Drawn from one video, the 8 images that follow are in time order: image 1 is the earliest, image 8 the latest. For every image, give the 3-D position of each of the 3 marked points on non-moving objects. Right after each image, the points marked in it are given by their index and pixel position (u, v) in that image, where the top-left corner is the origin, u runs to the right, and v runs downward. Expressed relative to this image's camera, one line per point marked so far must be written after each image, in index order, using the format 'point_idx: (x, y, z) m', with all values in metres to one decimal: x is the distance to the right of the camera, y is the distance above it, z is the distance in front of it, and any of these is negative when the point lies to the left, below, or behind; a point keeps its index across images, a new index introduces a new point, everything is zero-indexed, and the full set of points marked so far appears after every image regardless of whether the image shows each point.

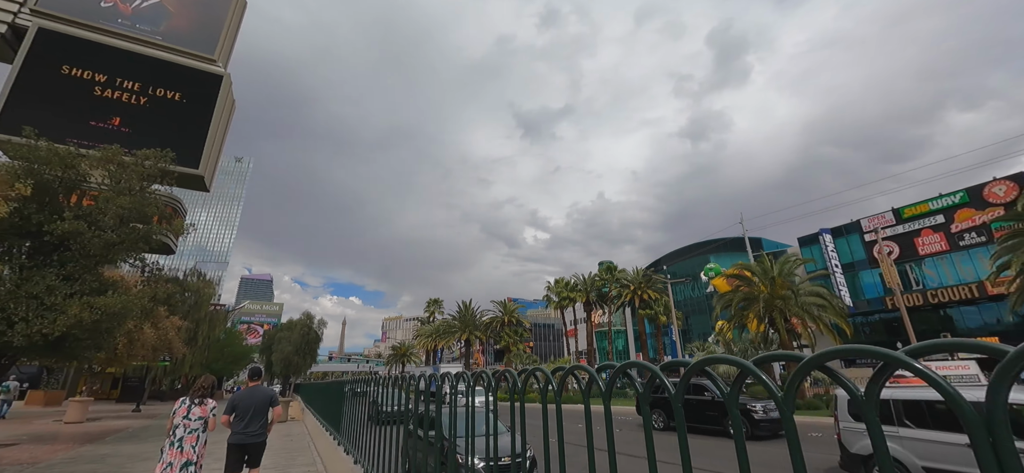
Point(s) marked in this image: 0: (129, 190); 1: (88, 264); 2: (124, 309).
0: (-14.0, +1.7, +15.0) m
1: (-14.1, -0.9, +13.7) m
2: (-12.9, -2.4, +13.5) m
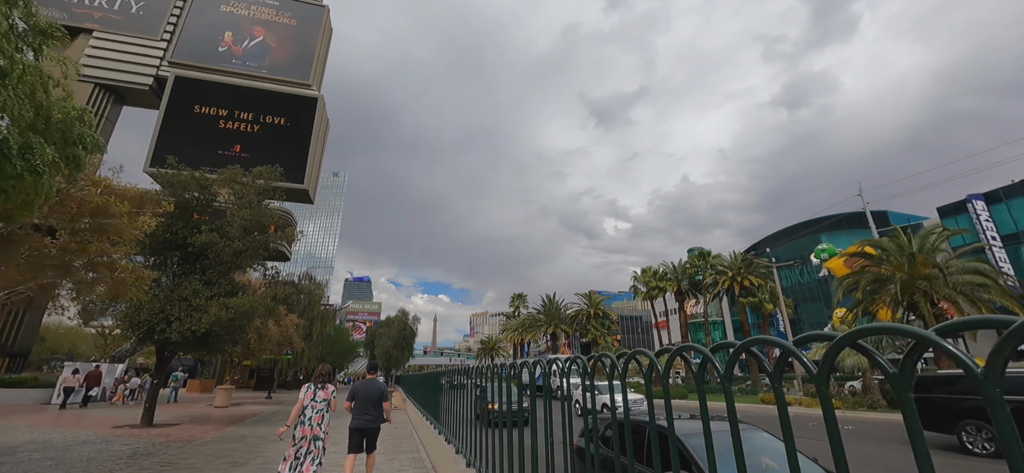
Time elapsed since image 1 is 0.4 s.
0: (-10.8, +1.4, +16.9) m
1: (-11.0, -1.3, +15.6) m
2: (-9.8, -2.7, +15.3) m
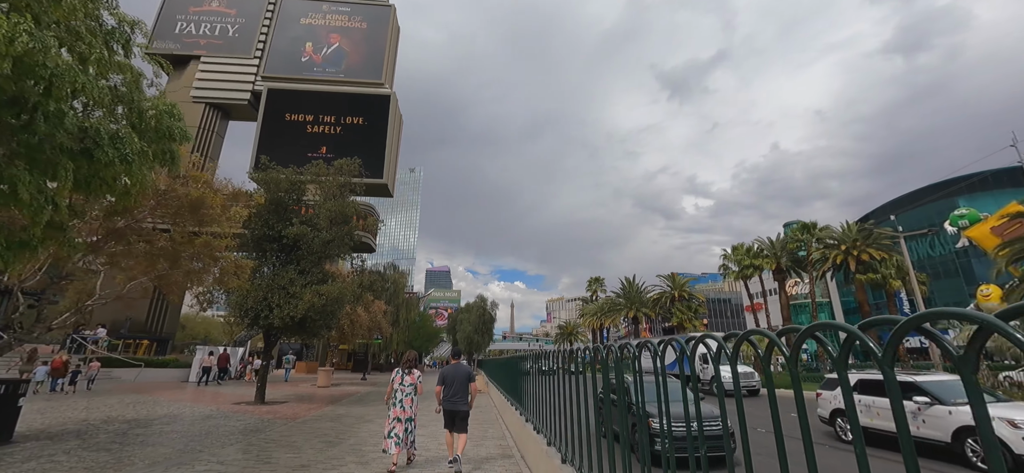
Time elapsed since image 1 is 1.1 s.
0: (-7.7, +1.8, +17.7) m
1: (-8.0, -0.9, +16.5) m
2: (-6.8, -2.3, +16.0) m
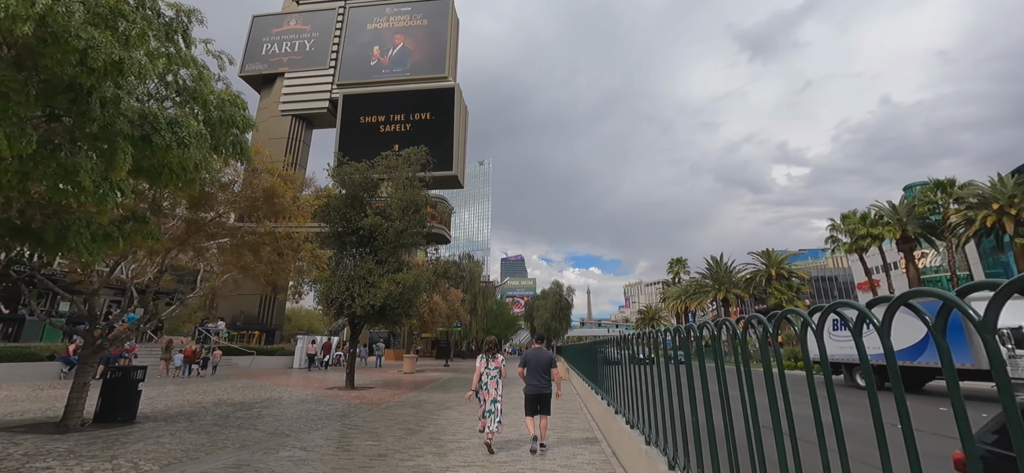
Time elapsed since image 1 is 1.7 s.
0: (-4.7, +2.2, +17.8) m
1: (-5.0, -0.5, +16.8) m
2: (-3.8, -1.8, +16.1) m
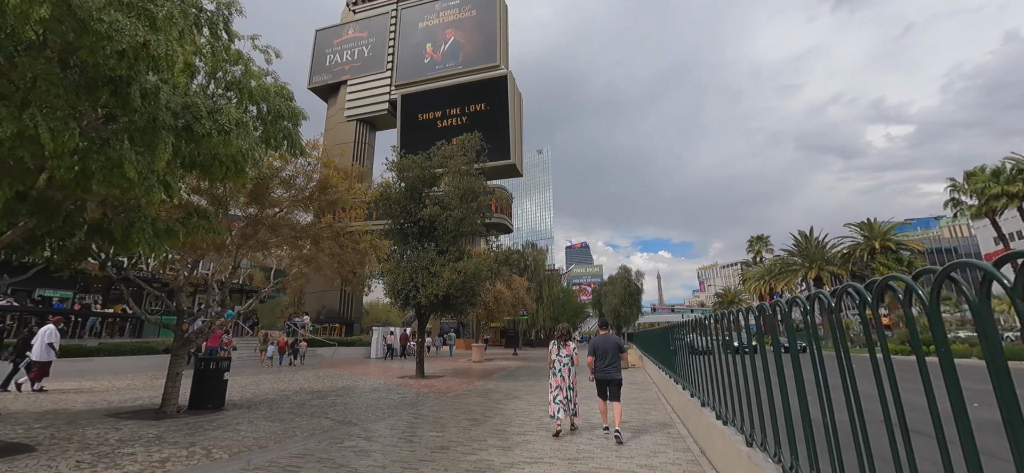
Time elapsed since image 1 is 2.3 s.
0: (-2.3, +2.7, +17.7) m
1: (-2.5, -0.1, +16.7) m
2: (-1.4, -1.3, +15.9) m
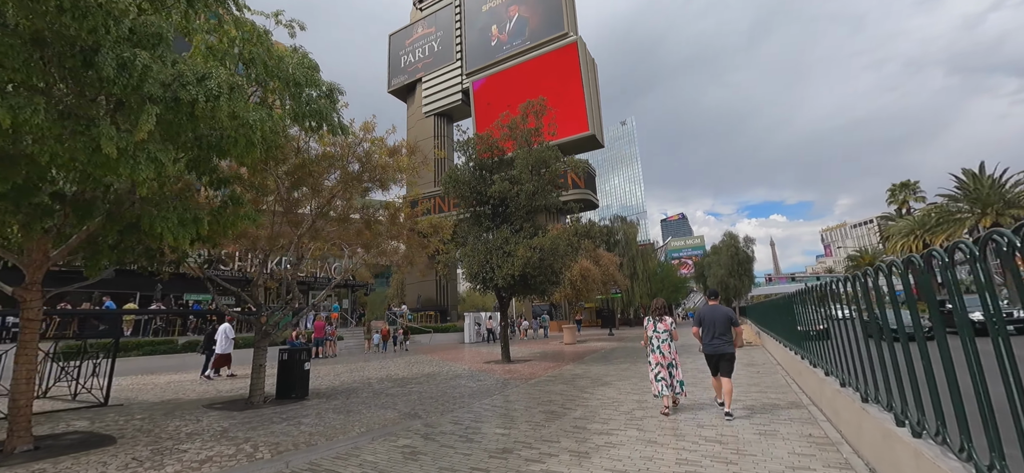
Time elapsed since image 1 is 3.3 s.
0: (+0.6, +3.7, +16.4) m
1: (+0.4, +0.8, +15.6) m
2: (+1.4, -0.3, +14.6) m
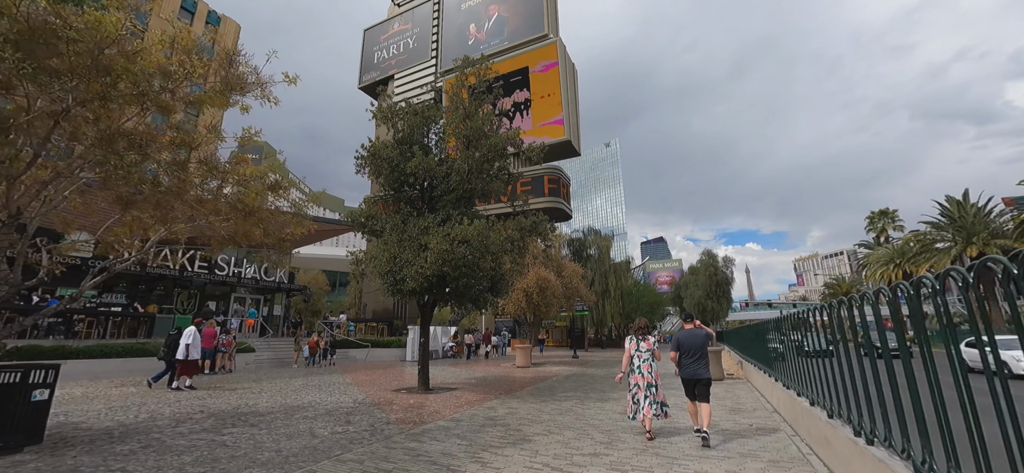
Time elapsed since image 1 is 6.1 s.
0: (-1.4, +3.9, +13.2) m
1: (-1.7, +1.1, +12.3) m
2: (-0.7, -0.1, +11.2) m
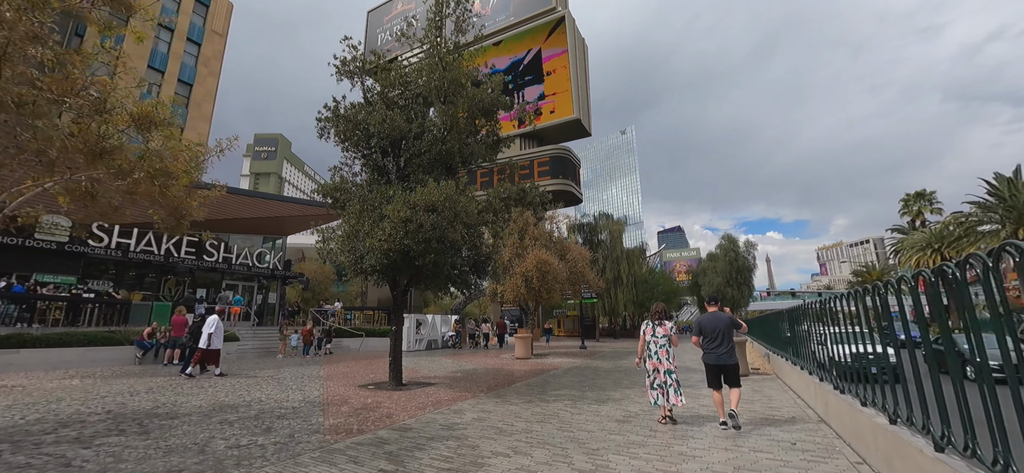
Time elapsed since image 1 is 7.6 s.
0: (-1.8, +4.6, +11.3) m
1: (-2.1, +1.8, +10.5) m
2: (-1.1, +0.6, +9.5) m
